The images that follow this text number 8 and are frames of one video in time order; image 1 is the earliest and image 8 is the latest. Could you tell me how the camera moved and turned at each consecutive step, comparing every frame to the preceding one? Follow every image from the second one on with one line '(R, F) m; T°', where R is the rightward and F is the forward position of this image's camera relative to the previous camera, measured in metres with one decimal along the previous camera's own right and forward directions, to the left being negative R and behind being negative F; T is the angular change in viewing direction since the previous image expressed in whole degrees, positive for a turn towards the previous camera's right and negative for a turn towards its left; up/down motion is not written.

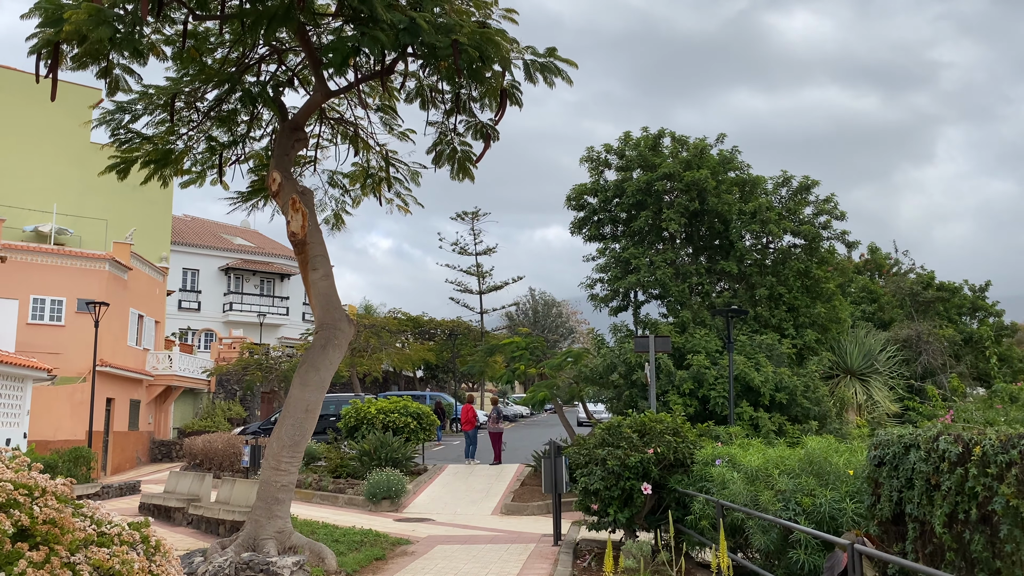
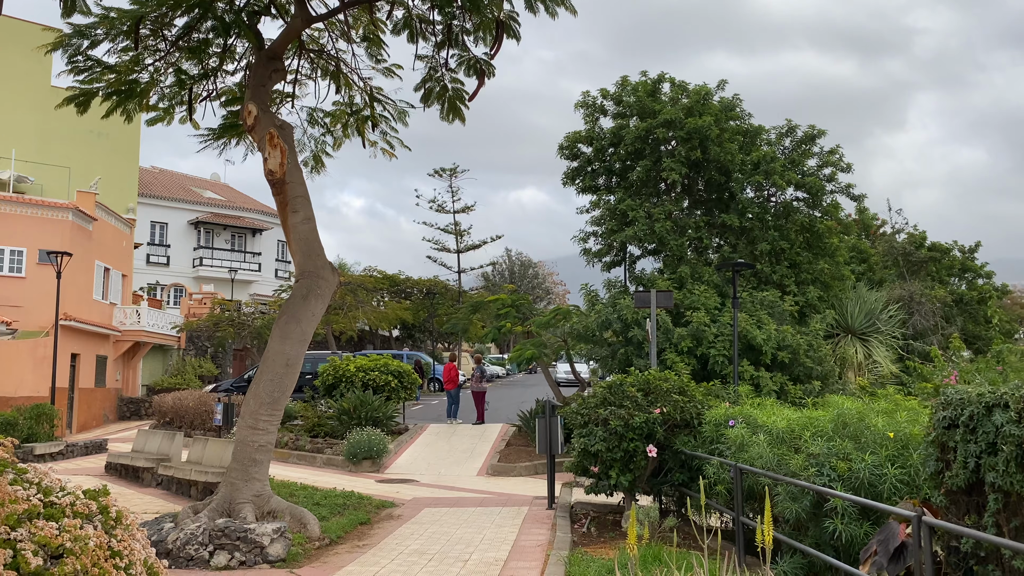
(-0.2, +0.7) m; +2°
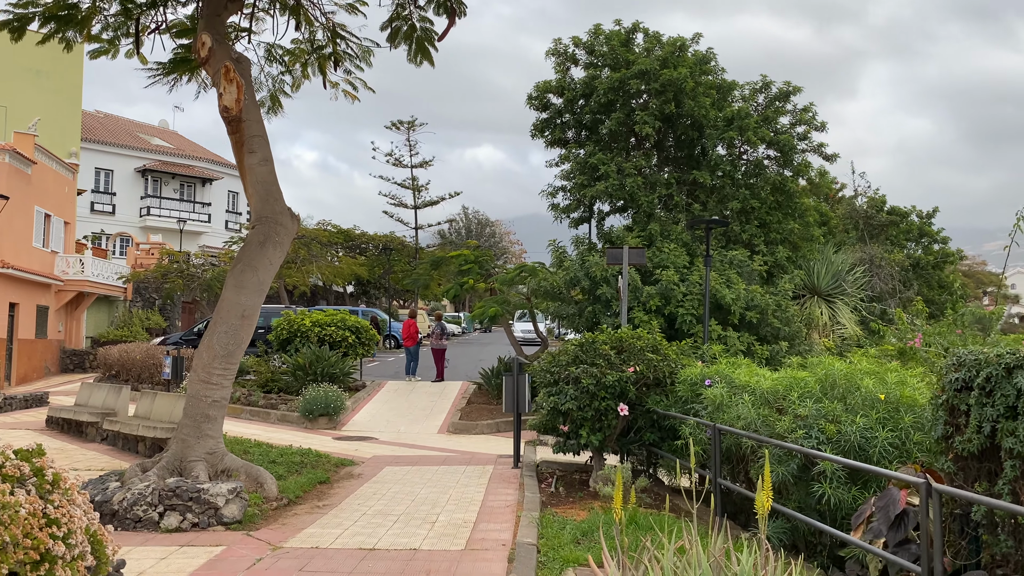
(-0.2, +0.4) m; +3°
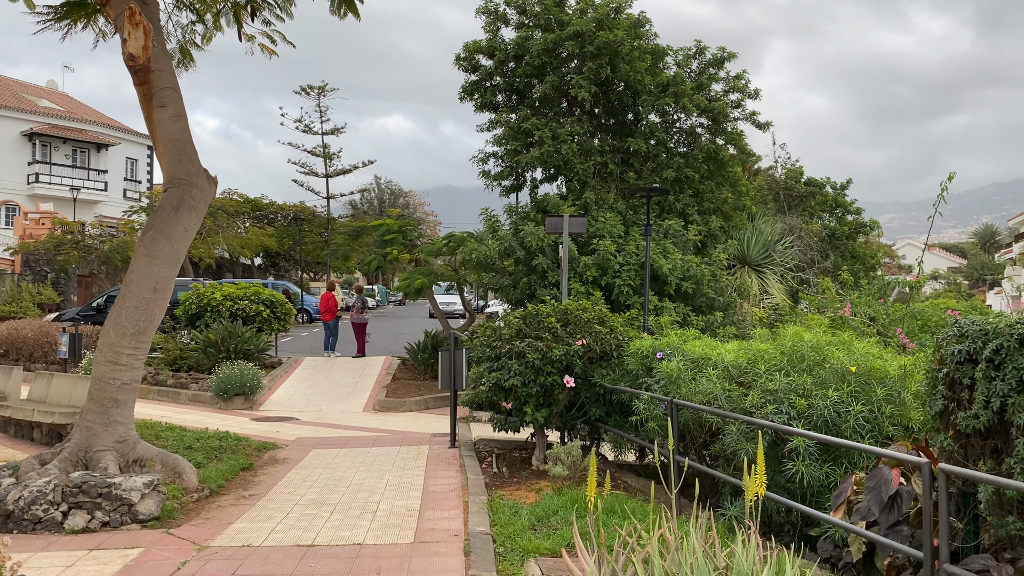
(-0.3, +0.5) m; +6°
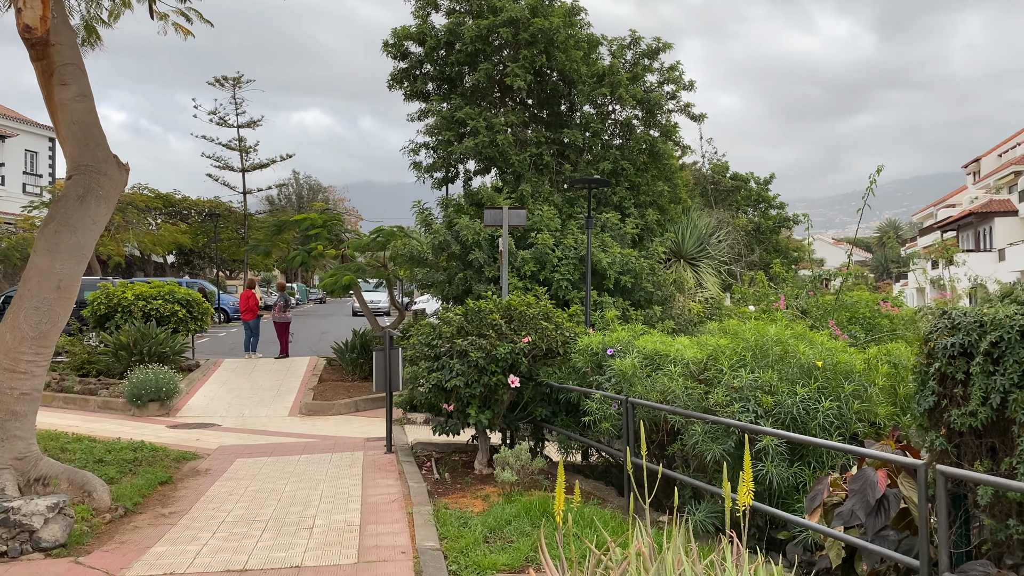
(-0.2, +0.4) m; +5°
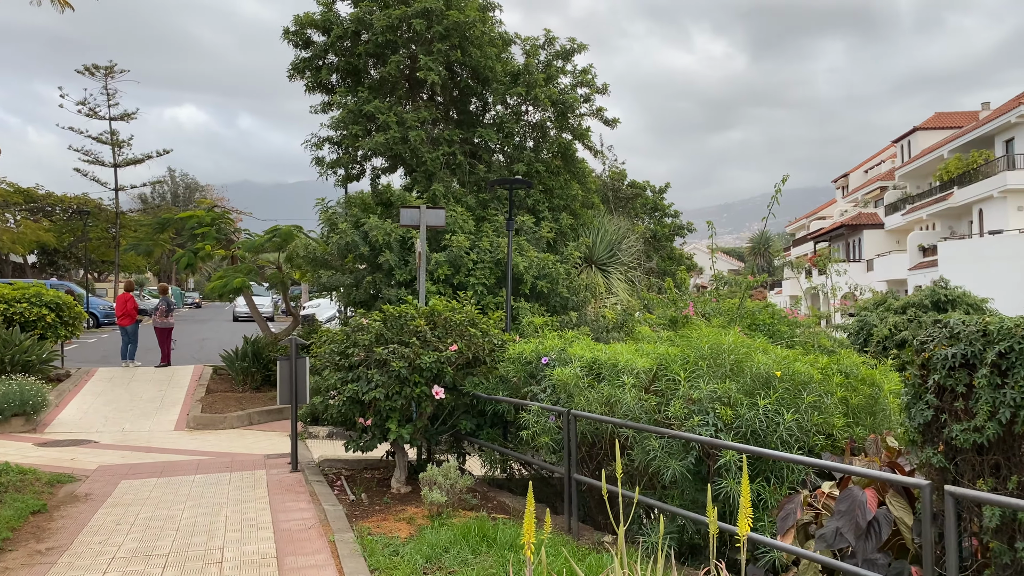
(-0.3, +0.5) m; +8°
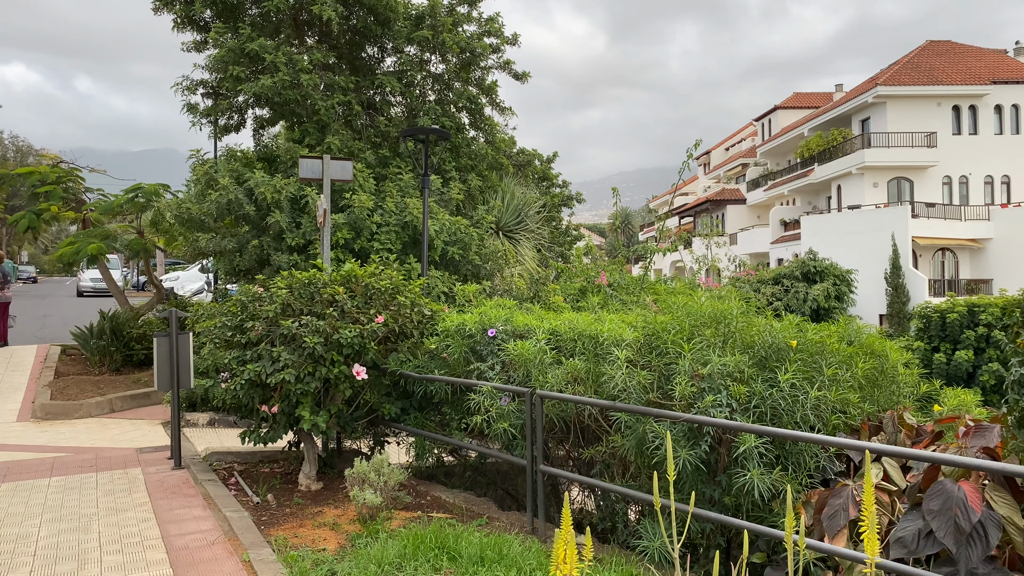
(-0.5, +1.0) m; +9°
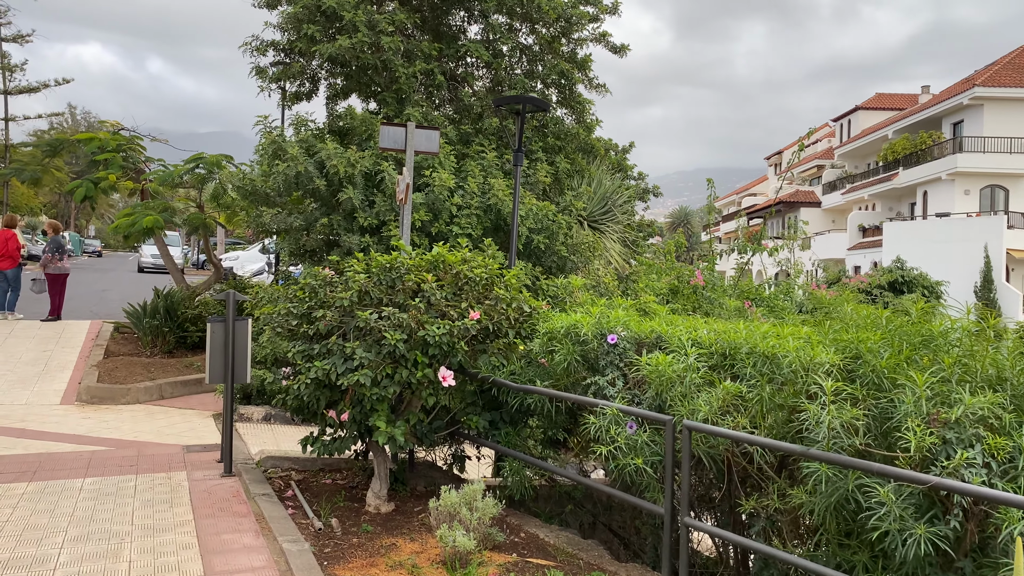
(-0.4, +1.0) m; -3°
